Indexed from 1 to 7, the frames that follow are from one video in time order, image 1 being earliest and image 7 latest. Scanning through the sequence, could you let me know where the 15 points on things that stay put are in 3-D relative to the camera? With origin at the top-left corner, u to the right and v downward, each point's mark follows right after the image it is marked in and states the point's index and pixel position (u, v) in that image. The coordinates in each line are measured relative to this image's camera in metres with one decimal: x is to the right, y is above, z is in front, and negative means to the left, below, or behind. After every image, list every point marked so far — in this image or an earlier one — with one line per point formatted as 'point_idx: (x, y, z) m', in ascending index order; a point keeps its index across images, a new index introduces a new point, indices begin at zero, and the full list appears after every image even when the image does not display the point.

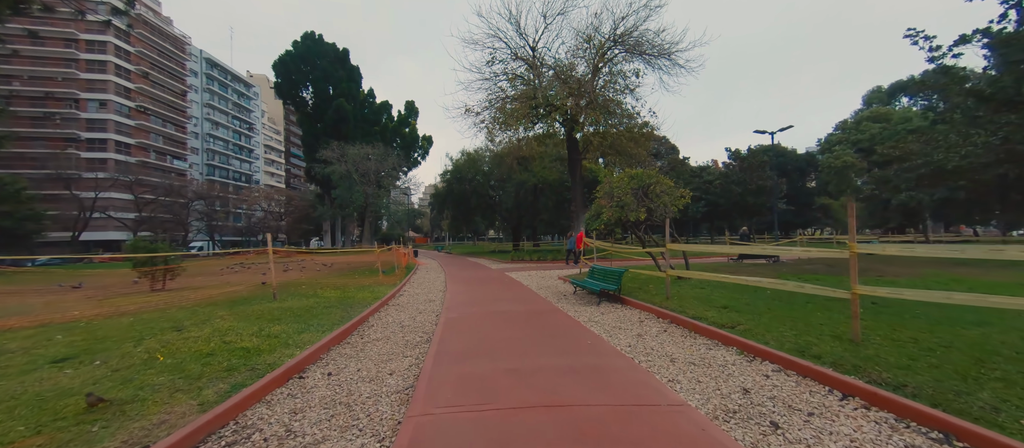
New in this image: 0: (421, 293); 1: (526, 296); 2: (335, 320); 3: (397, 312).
0: (-2.7, -2.1, +10.0) m
1: (+0.3, -1.9, +8.9) m
2: (-3.2, -1.7, +6.1) m
3: (-2.6, -2.0, +7.6) m
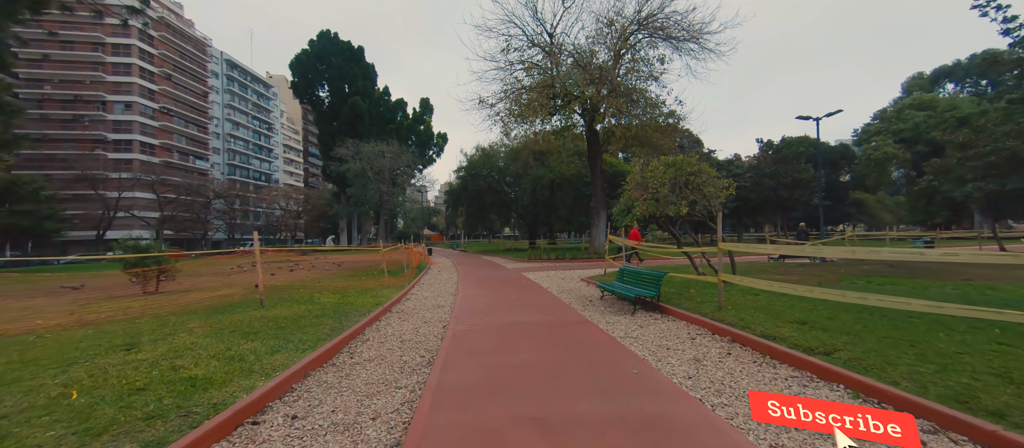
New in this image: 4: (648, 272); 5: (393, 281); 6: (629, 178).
0: (-2.2, -2.0, +9.0) m
1: (+0.7, -1.8, +7.8) m
2: (-2.9, -1.7, +5.2) m
3: (-2.2, -1.9, +6.6) m
4: (+3.0, -1.0, +7.5) m
5: (-3.8, -1.8, +10.7) m
6: (+3.3, +1.3, +9.3) m
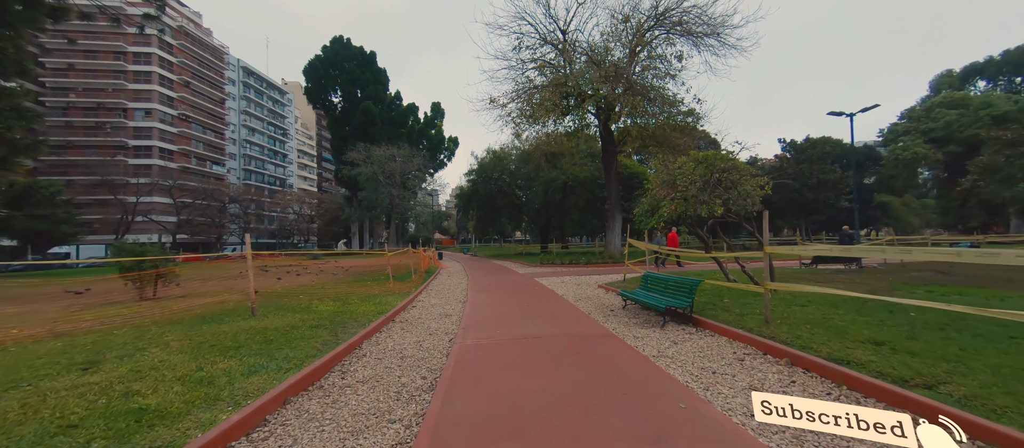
0: (-1.9, -2.1, +8.4) m
1: (+1.0, -1.9, +7.1) m
2: (-2.7, -1.7, +4.6) m
3: (-2.0, -1.9, +6.0) m
4: (+3.3, -1.1, +6.7) m
5: (-3.4, -1.9, +10.1) m
6: (+3.6, +1.3, +8.5) m
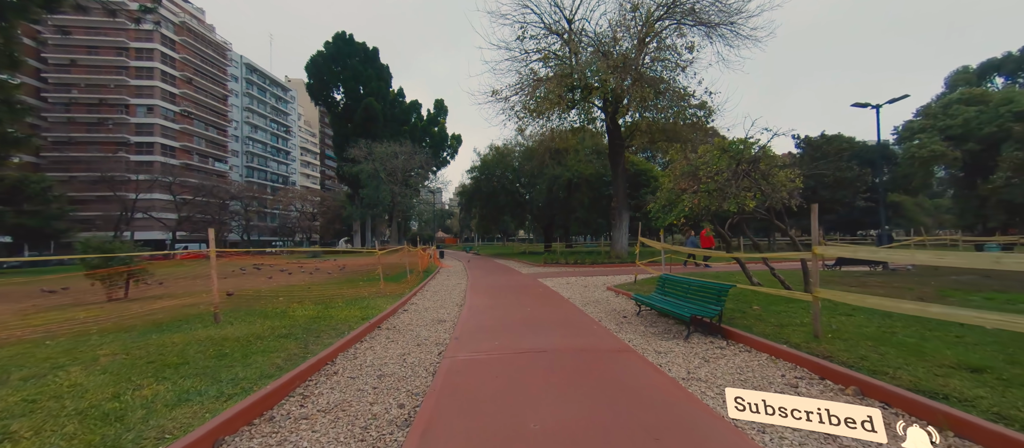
0: (-1.9, -2.0, +7.7) m
1: (+1.1, -1.8, +6.3) m
2: (-2.7, -1.6, +3.8) m
3: (-2.0, -1.8, +5.2) m
4: (+3.3, -1.0, +5.9) m
5: (-3.4, -1.8, +9.4) m
6: (+3.7, +1.3, +7.7) m
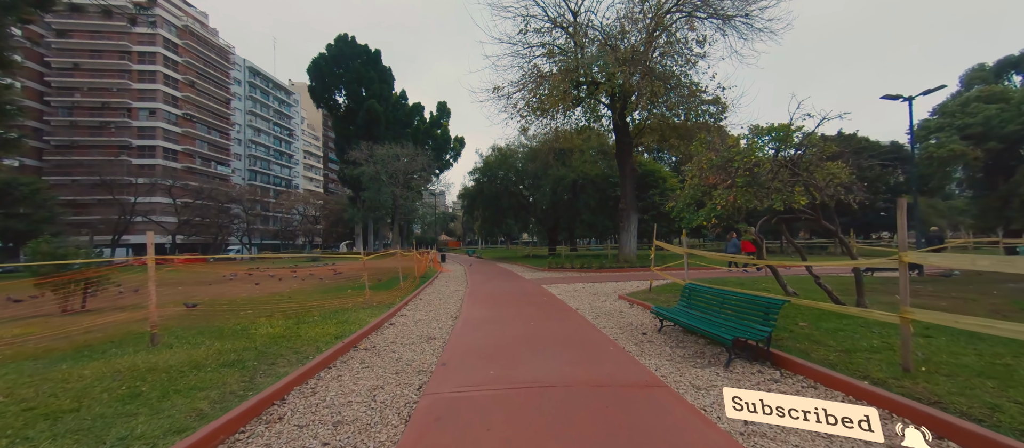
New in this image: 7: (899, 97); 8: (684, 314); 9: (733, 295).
0: (-1.9, -2.0, +6.7) m
1: (+1.1, -1.8, +5.3) m
2: (-2.7, -1.6, +2.9) m
3: (-2.0, -1.9, +4.3) m
4: (+3.3, -1.0, +4.9) m
5: (-3.3, -1.8, +8.5) m
6: (+3.7, +1.3, +6.7) m
7: (+15.3, +5.1, +13.5) m
8: (+2.9, -1.5, +5.7) m
9: (+3.2, -1.1, +5.1) m
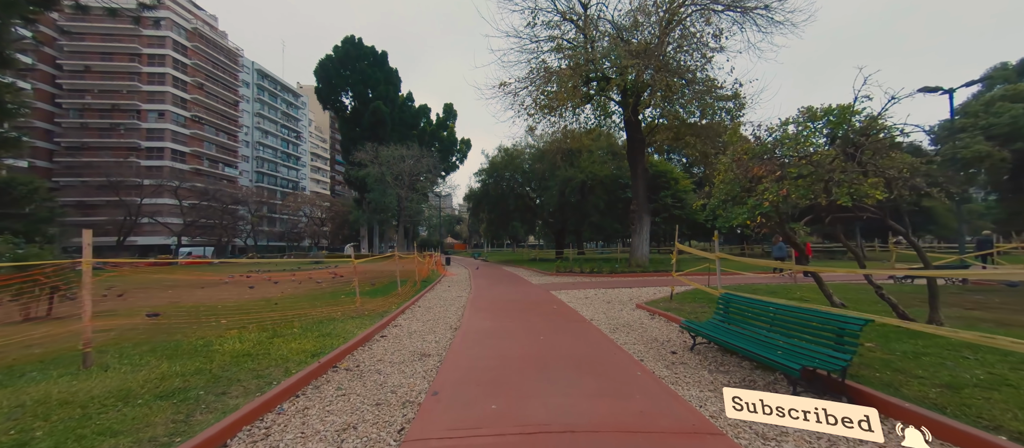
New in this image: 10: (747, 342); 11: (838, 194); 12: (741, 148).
0: (-1.8, -2.0, +6.0) m
1: (+1.1, -1.8, +4.5) m
2: (-2.7, -1.6, +2.2) m
3: (-1.9, -1.8, +3.5) m
4: (+3.4, -1.0, +4.0) m
5: (-3.2, -1.8, +7.7) m
6: (+3.8, +1.3, +5.9) m
7: (+15.6, +4.9, +12.4) m
8: (+3.0, -1.5, +4.9) m
9: (+3.3, -1.1, +4.2) m
10: (+3.0, -1.5, +4.4) m
11: (+4.0, +0.3, +4.2) m
12: (+3.9, +1.3, +5.8) m
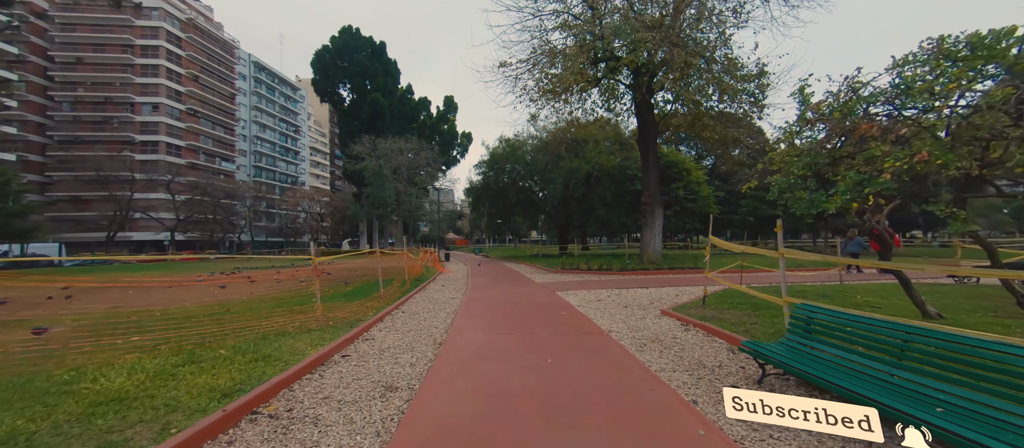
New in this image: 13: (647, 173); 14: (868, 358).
0: (-1.8, -1.8, +4.6) m
1: (+1.1, -1.6, +3.1) m
2: (-2.7, -1.5, +0.8) m
3: (-1.9, -1.7, +2.2) m
4: (+3.4, -0.8, +2.7) m
5: (-3.2, -1.6, +6.4) m
6: (+3.8, +1.5, +4.5) m
7: (+15.6, +5.2, +10.9) m
8: (+3.0, -1.3, +3.5) m
9: (+3.3, -0.9, +2.8) m
10: (+2.9, -1.3, +3.0) m
11: (+3.9, +0.5, +2.8) m
12: (+3.8, +1.5, +4.4) m
13: (+7.4, +2.9, +18.8) m
14: (+3.2, -1.2, +3.2) m
